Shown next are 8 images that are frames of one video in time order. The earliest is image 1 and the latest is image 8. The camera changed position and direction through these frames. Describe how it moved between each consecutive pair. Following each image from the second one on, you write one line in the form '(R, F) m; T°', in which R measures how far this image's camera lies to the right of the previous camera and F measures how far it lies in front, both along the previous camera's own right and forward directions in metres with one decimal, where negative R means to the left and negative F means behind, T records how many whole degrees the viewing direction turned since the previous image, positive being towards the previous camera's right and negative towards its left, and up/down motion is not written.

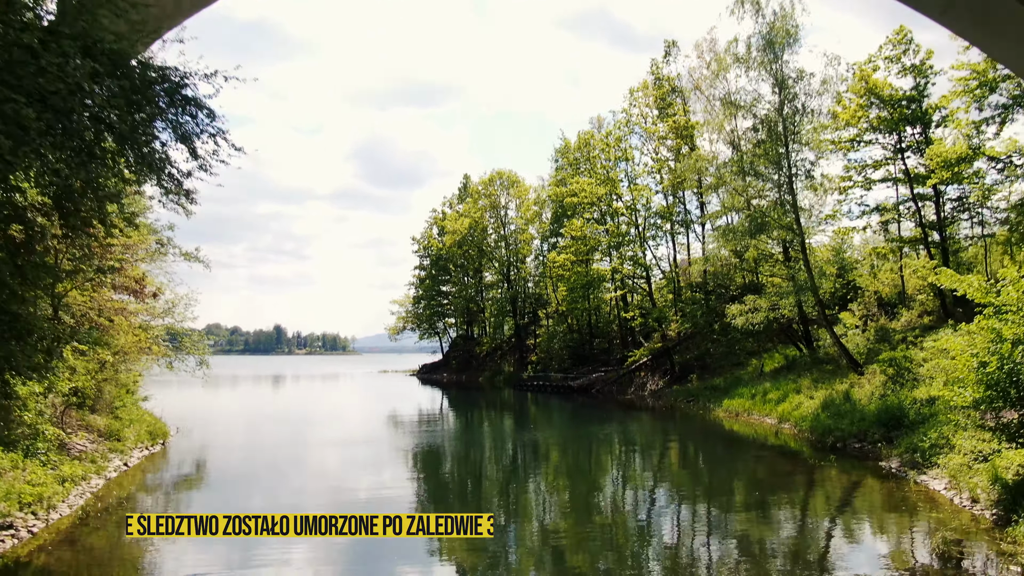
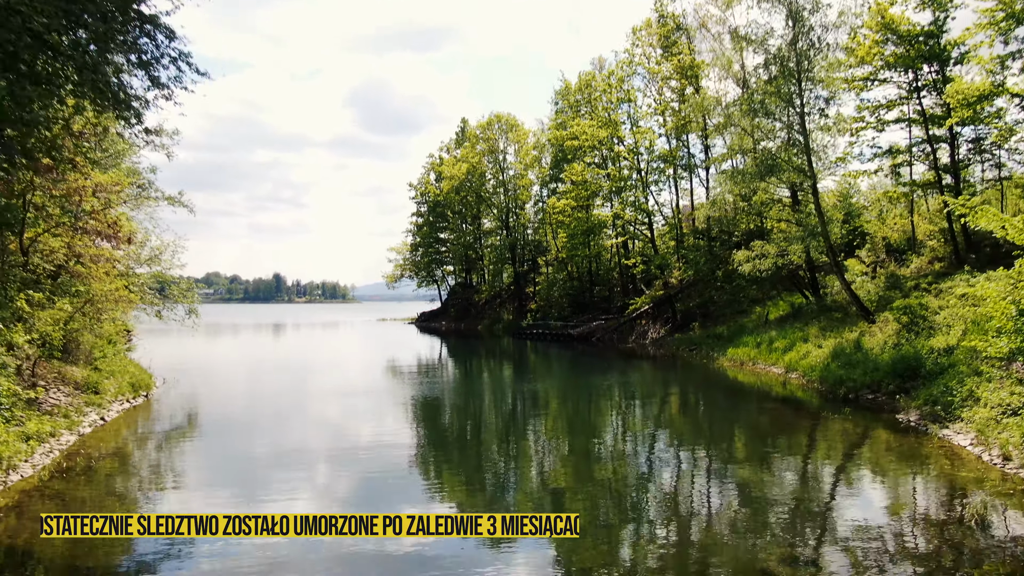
(0.0, +0.3) m; 0°
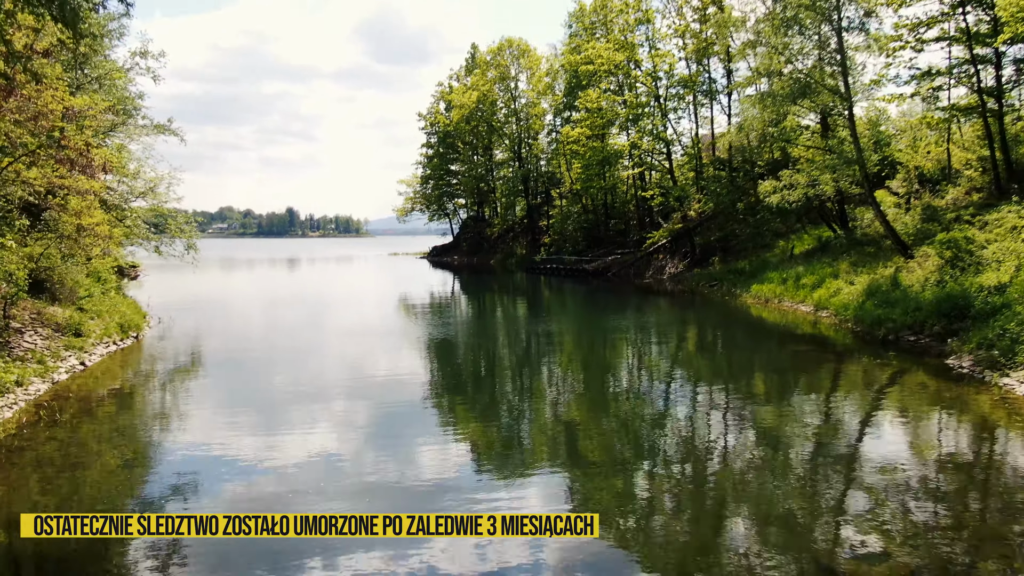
(0.0, +0.3) m; -1°
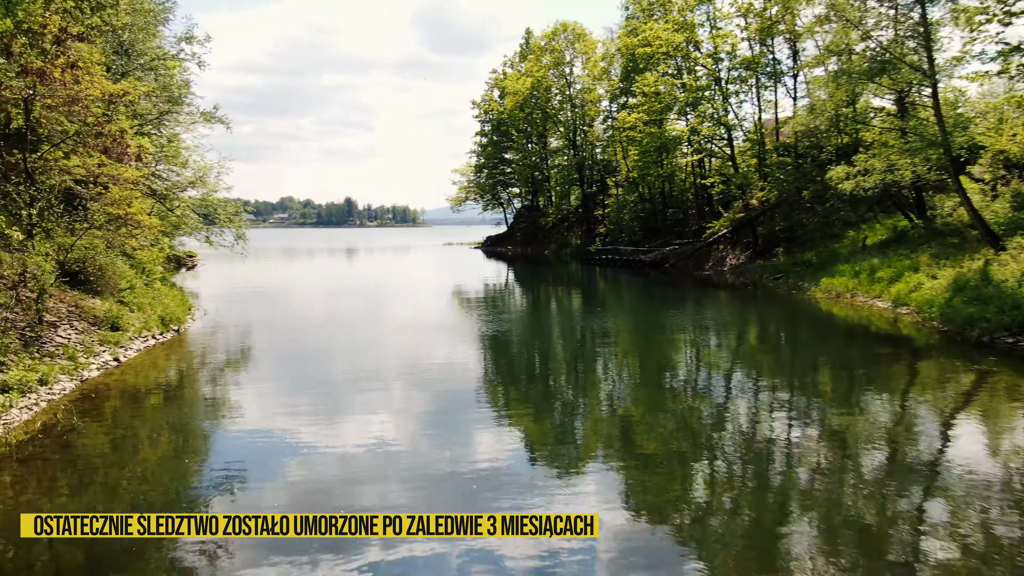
(0.0, +0.1) m; -5°
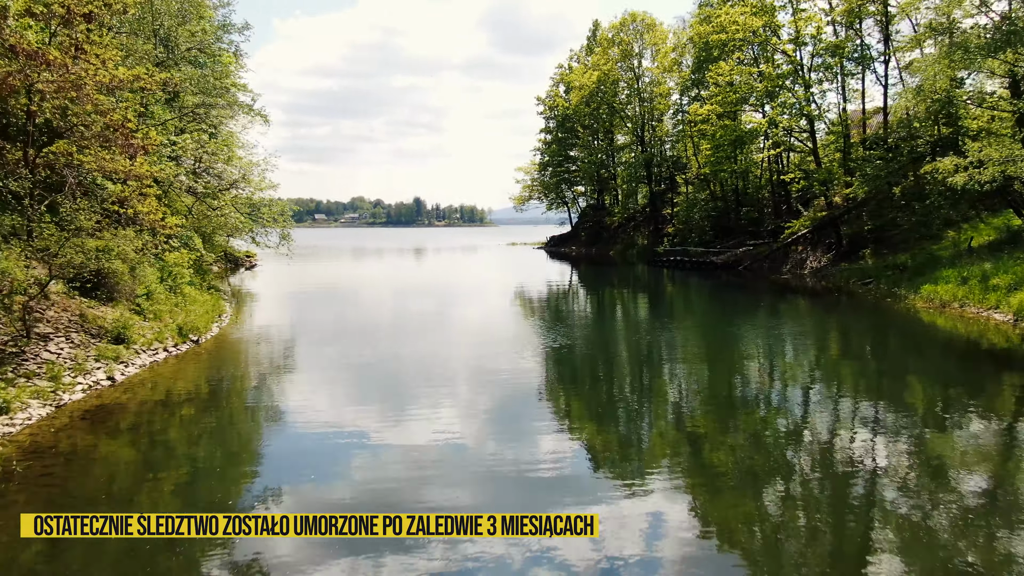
(+0.1, +0.4) m; -6°
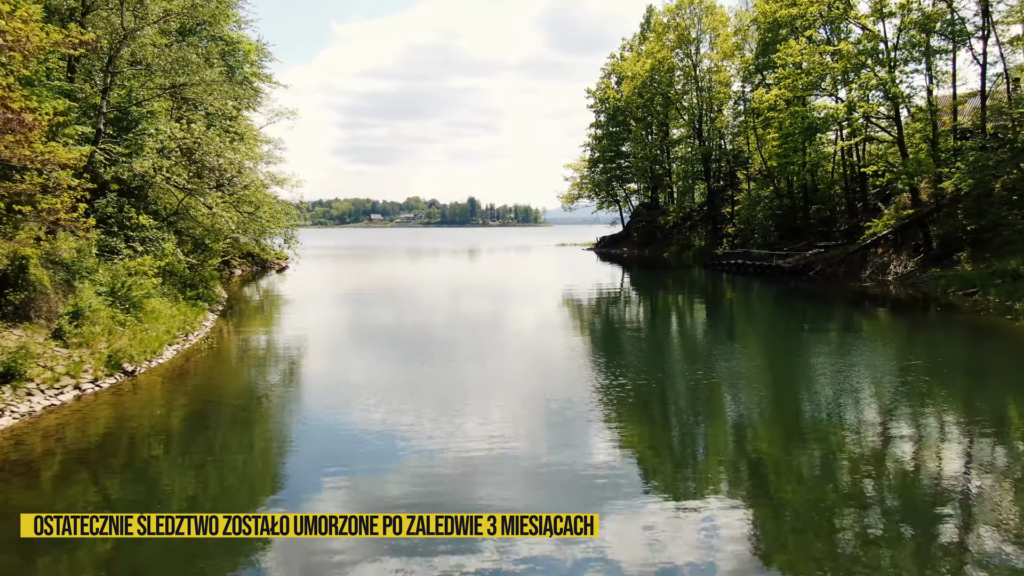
(+0.2, +0.8) m; -5°
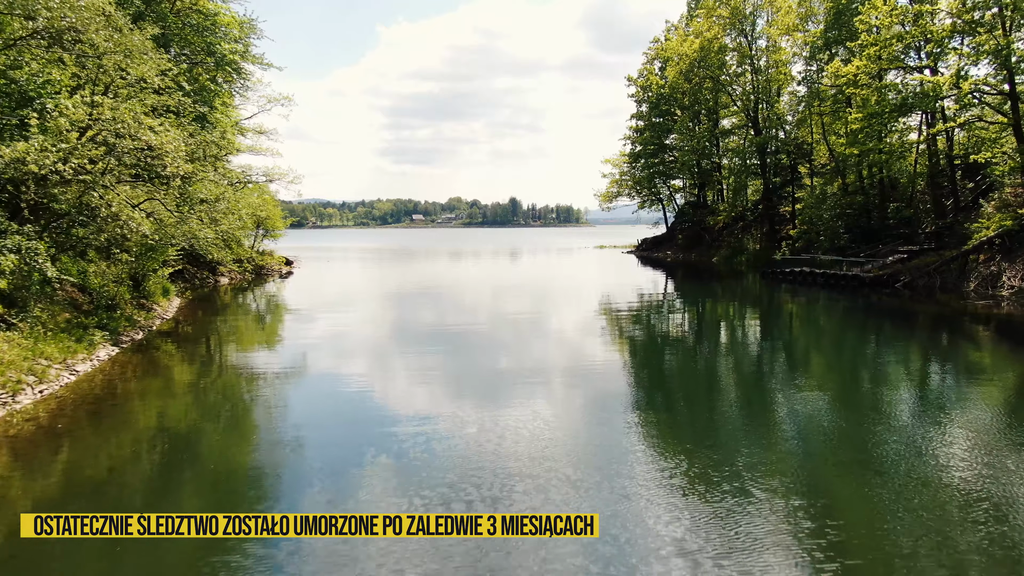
(+0.3, +1.4) m; -4°
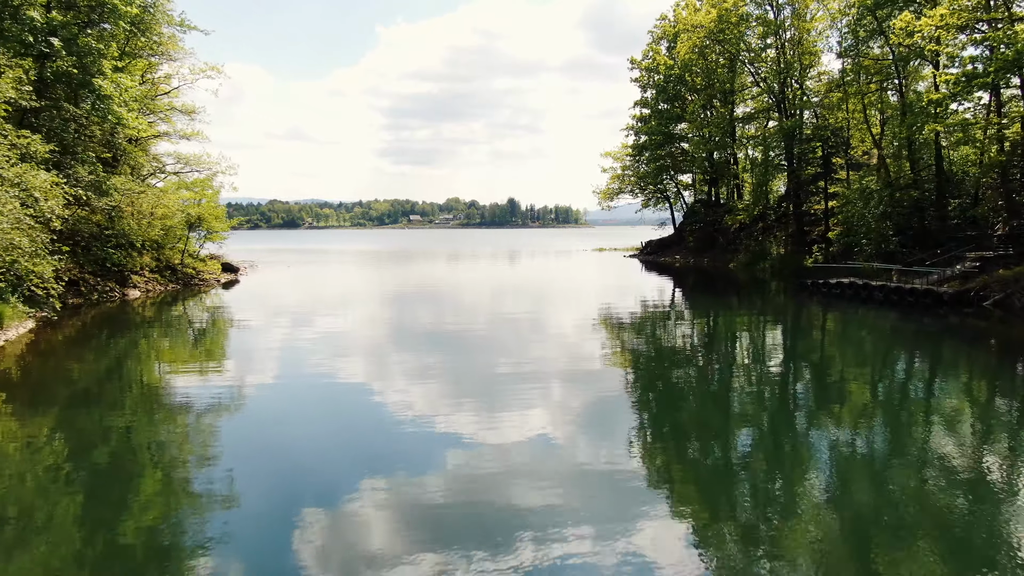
(+0.3, +2.0) m; 0°
